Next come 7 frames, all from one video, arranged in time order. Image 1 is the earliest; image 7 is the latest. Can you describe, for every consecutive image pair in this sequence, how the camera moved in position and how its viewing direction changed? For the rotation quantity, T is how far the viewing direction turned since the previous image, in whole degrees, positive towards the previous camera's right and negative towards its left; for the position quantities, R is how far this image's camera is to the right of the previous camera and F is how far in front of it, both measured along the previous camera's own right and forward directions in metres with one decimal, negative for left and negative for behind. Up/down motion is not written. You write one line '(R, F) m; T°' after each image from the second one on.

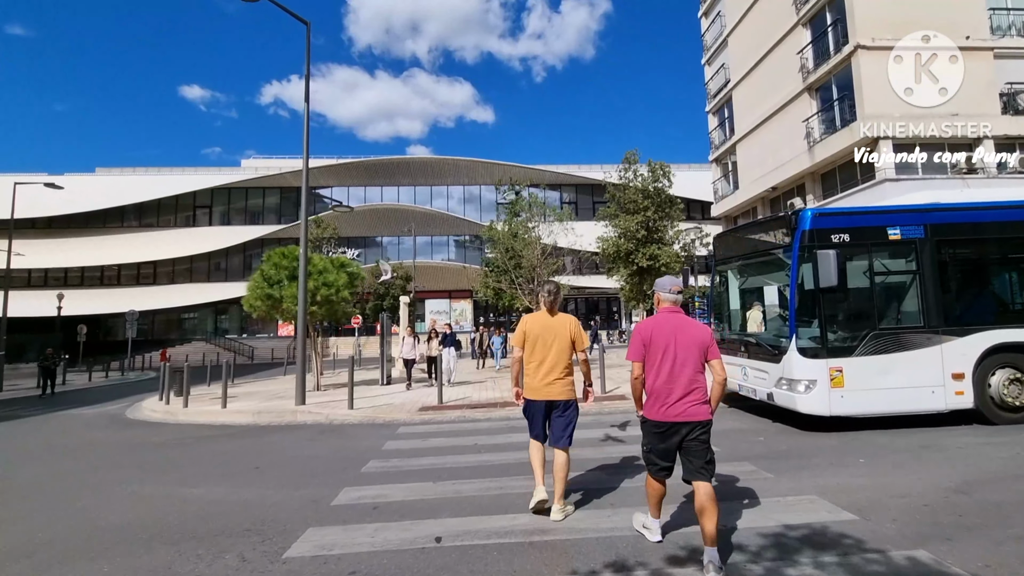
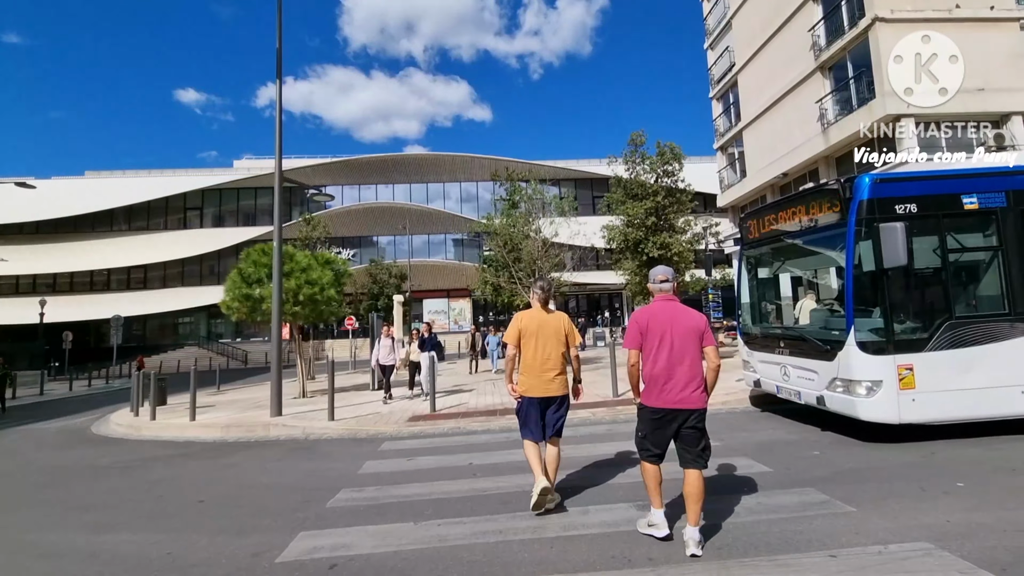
(0.0, +1.3) m; 0°
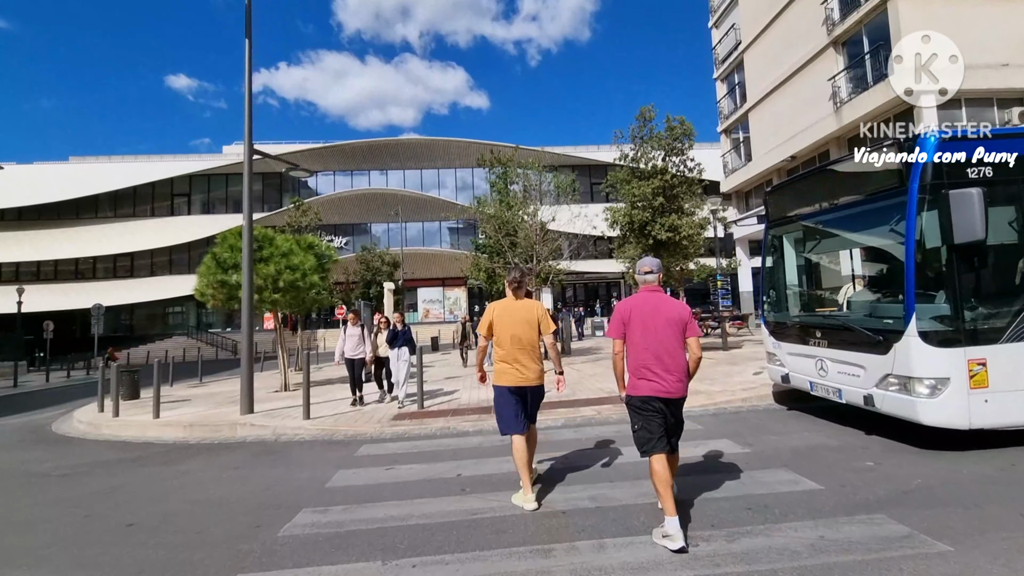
(0.0, +1.0) m; 0°
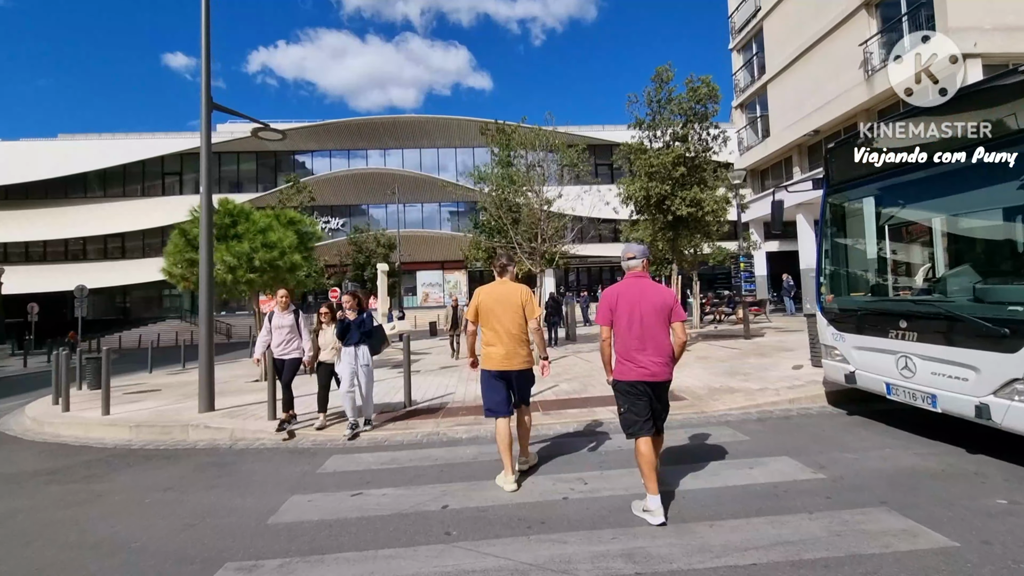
(0.0, +1.4) m; 0°
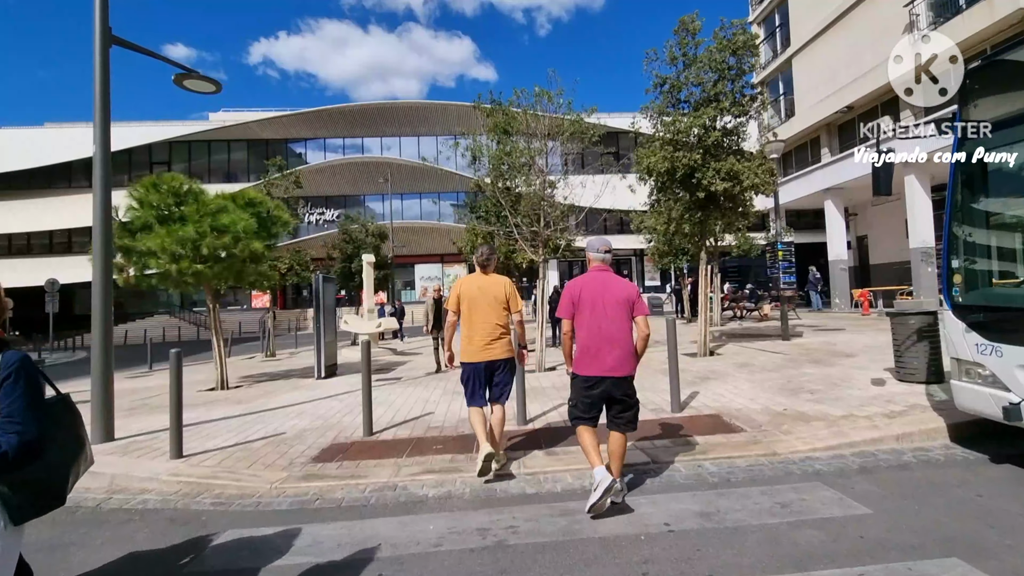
(+0.1, +2.0) m; 0°
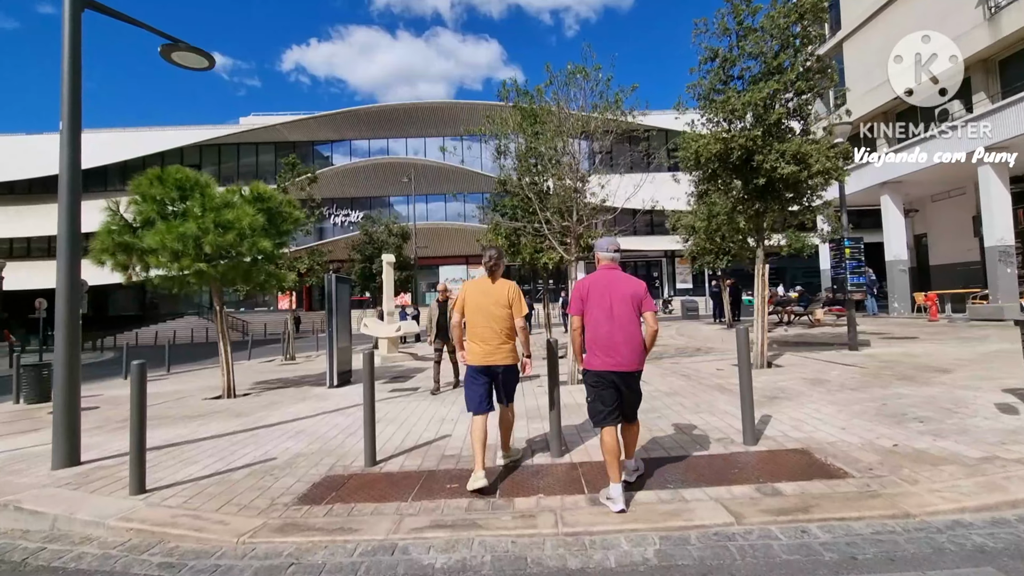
(-0.1, +1.1) m; -3°
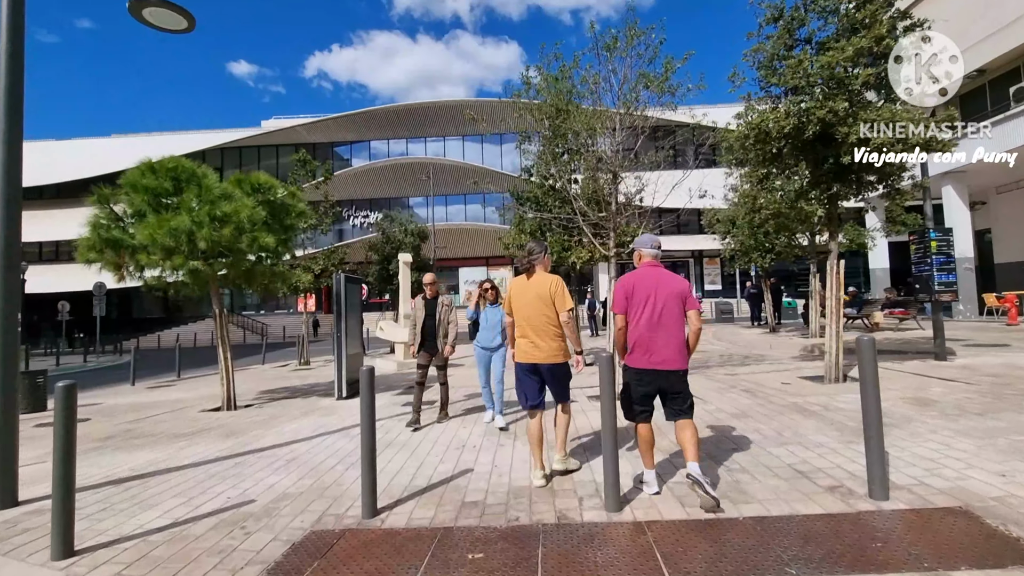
(-0.2, +1.2) m; -2°
